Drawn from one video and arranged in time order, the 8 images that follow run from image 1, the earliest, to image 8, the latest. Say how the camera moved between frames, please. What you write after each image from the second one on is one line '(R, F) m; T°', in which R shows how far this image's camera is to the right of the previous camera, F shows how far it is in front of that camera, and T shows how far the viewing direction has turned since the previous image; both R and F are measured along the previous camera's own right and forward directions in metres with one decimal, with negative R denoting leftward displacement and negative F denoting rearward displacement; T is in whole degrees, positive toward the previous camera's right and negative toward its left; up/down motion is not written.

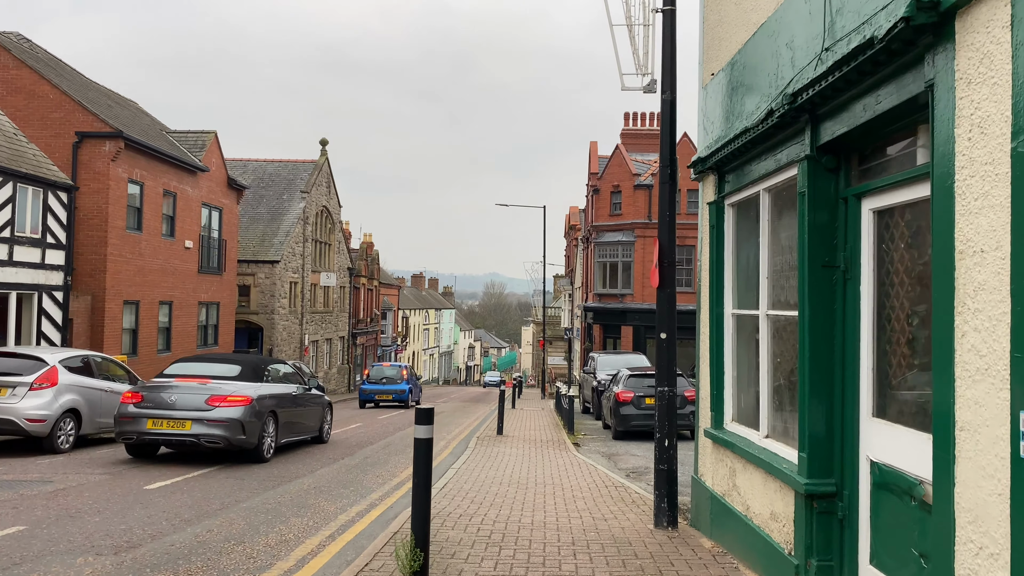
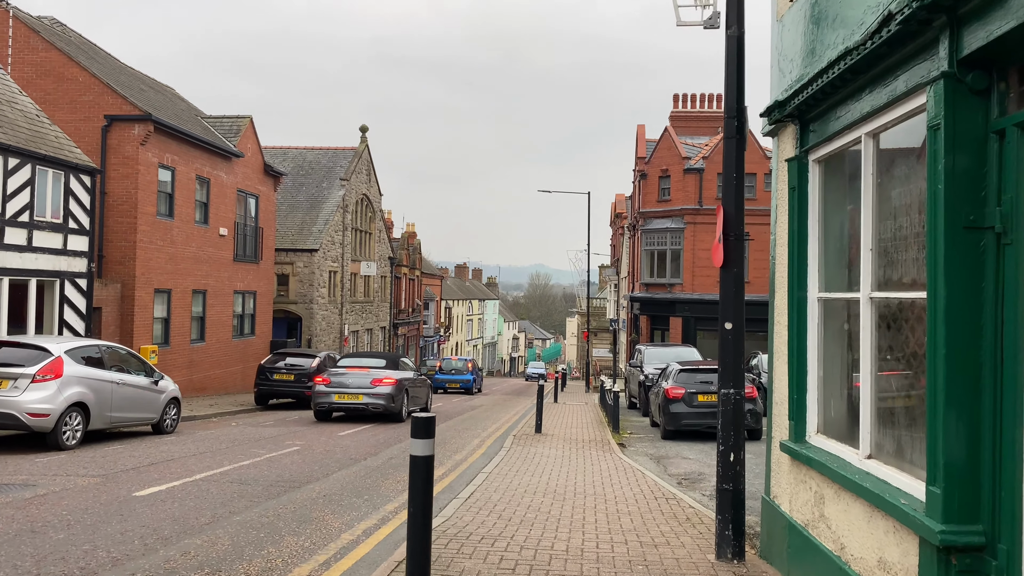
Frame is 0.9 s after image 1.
(+0.1, +1.1) m; -3°
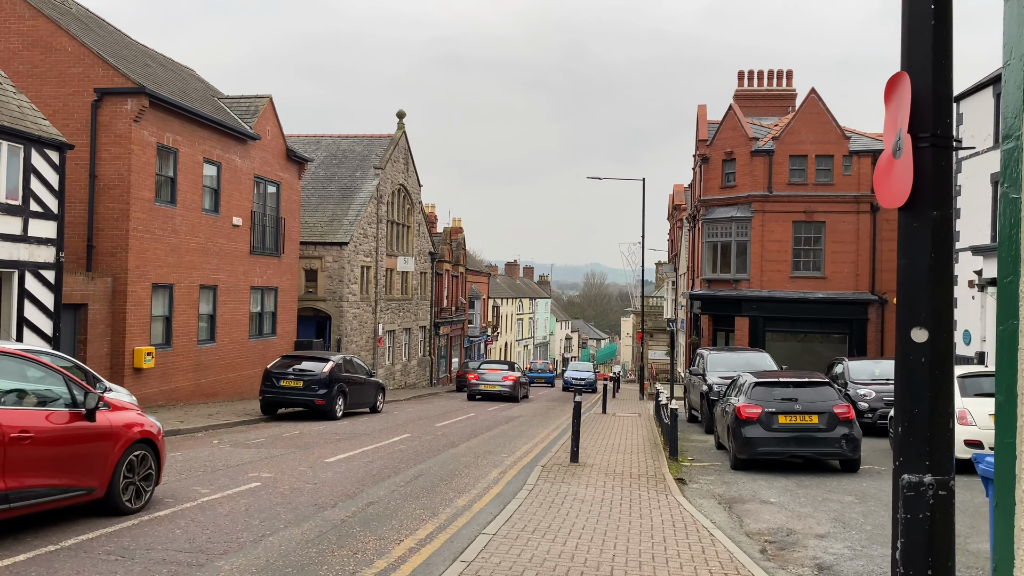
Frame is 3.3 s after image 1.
(+0.4, +2.7) m; -4°
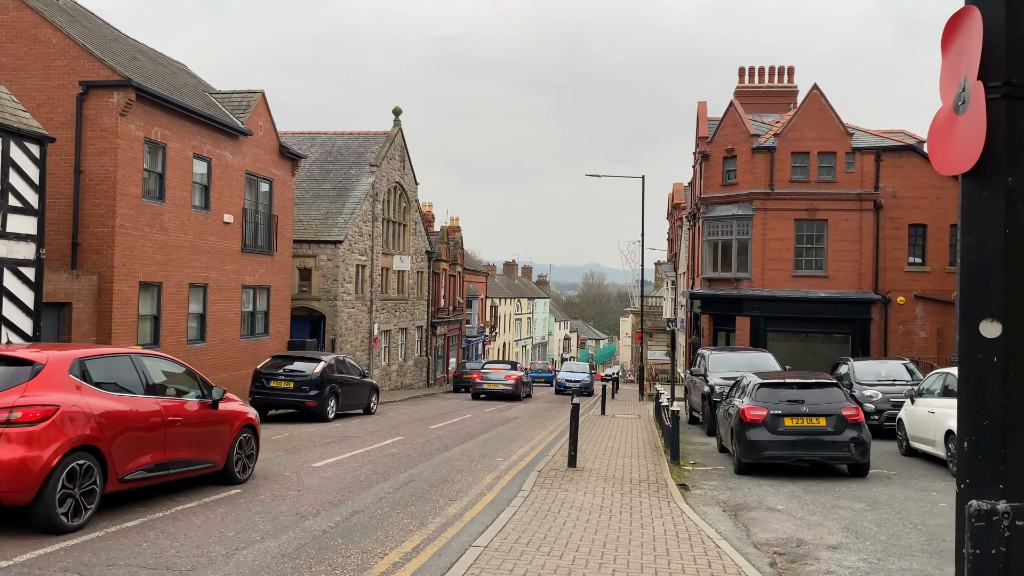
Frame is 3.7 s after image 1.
(+0.1, +0.4) m; 0°
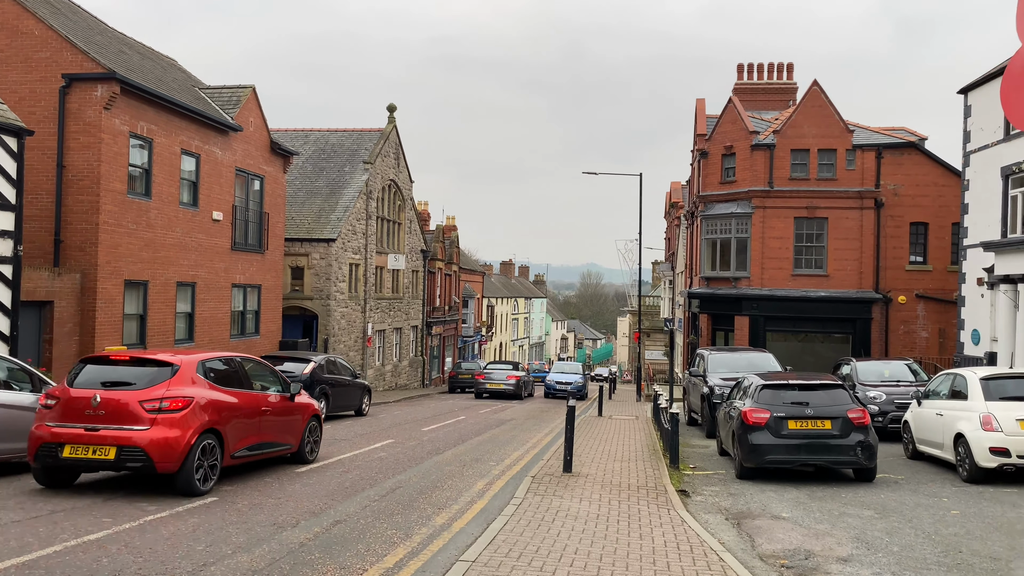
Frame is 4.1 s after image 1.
(+0.1, +0.4) m; 0°
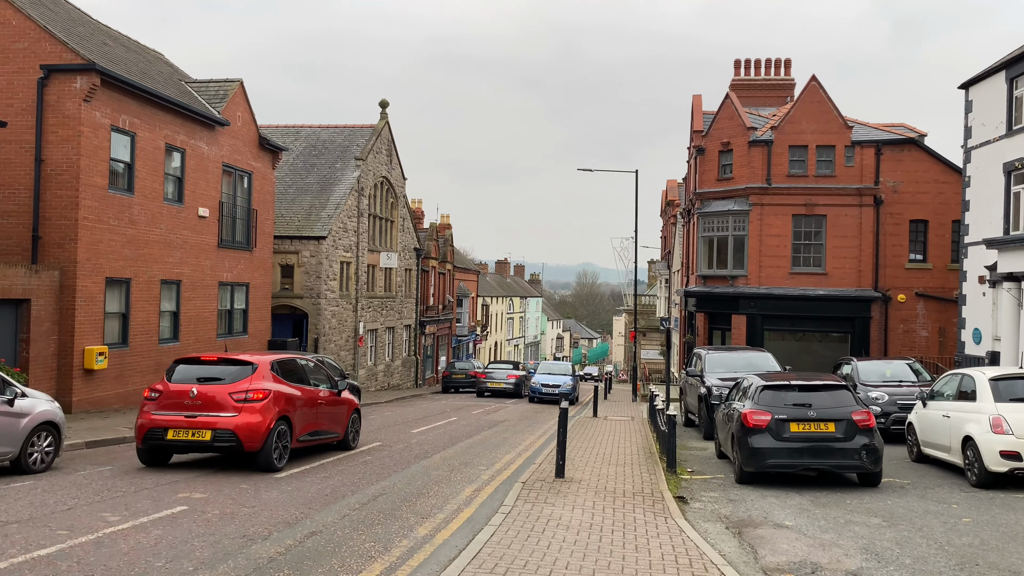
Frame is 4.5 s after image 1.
(+0.1, +0.4) m; 0°
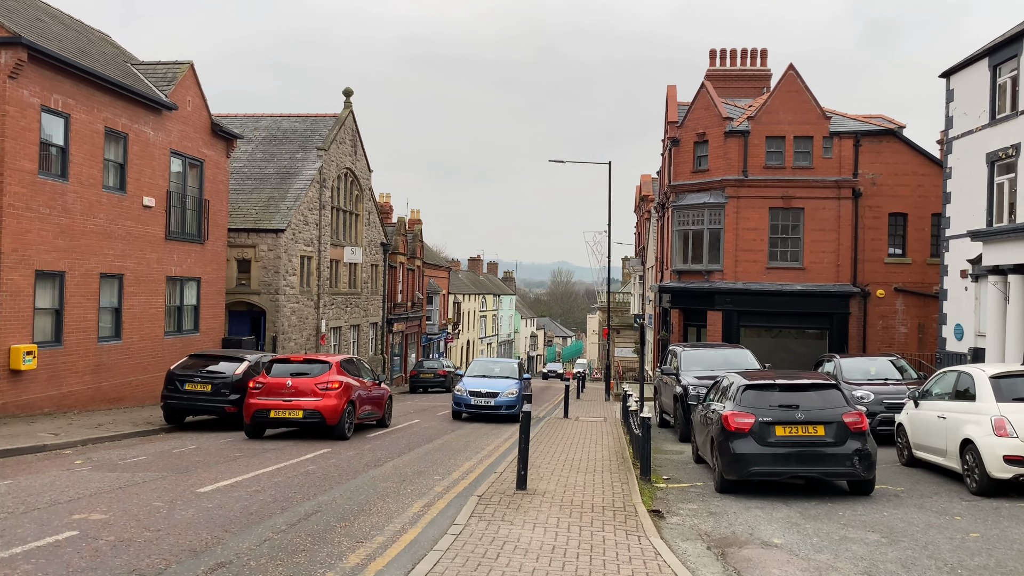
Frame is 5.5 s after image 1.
(+0.2, +1.0) m; +2°
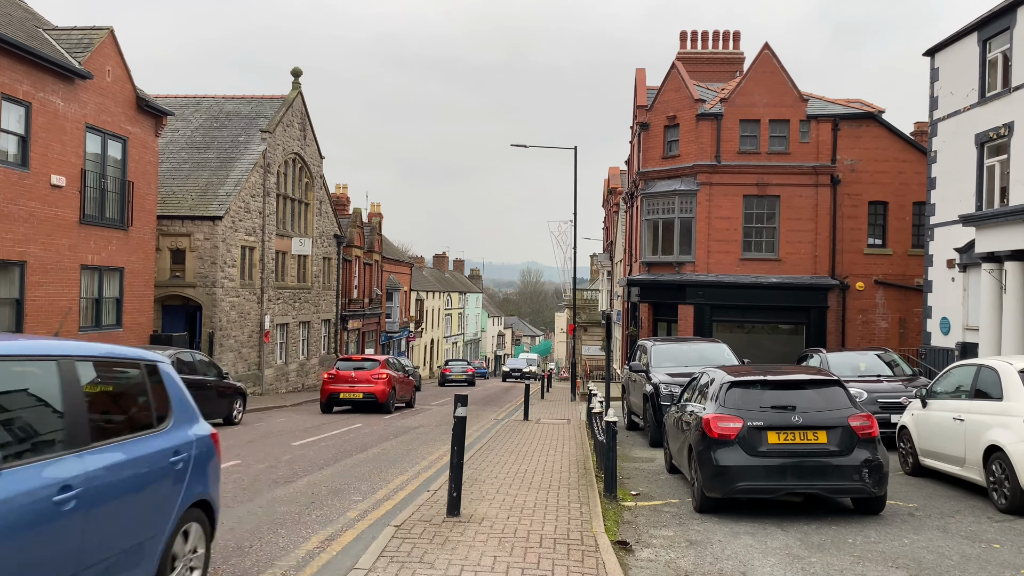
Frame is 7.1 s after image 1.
(+0.3, +1.7) m; +2°
